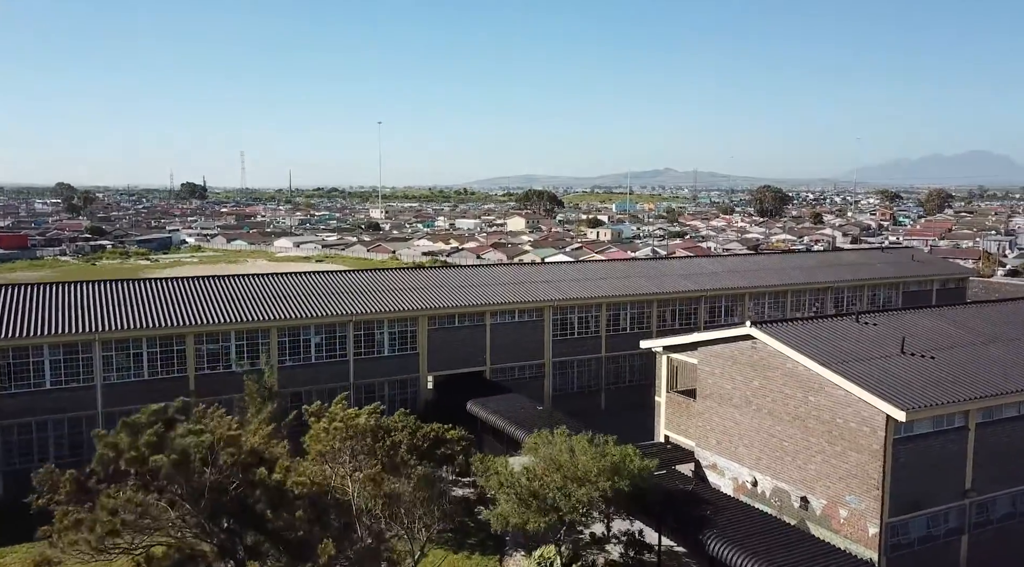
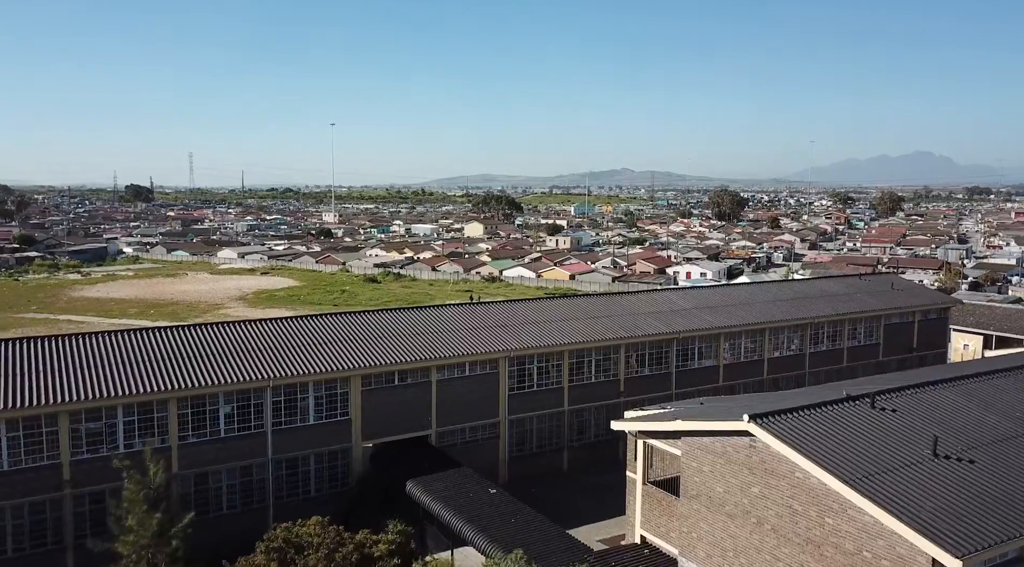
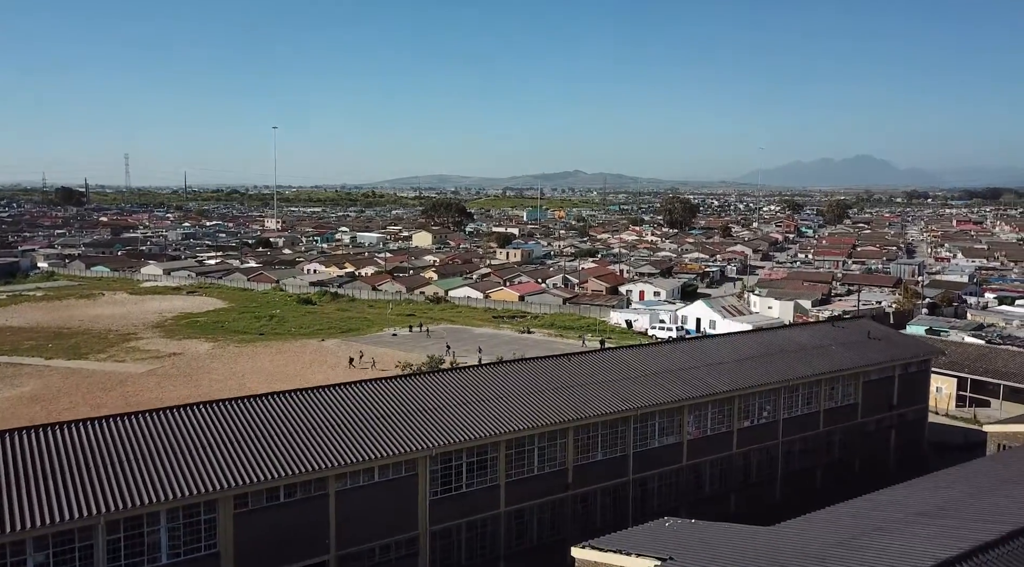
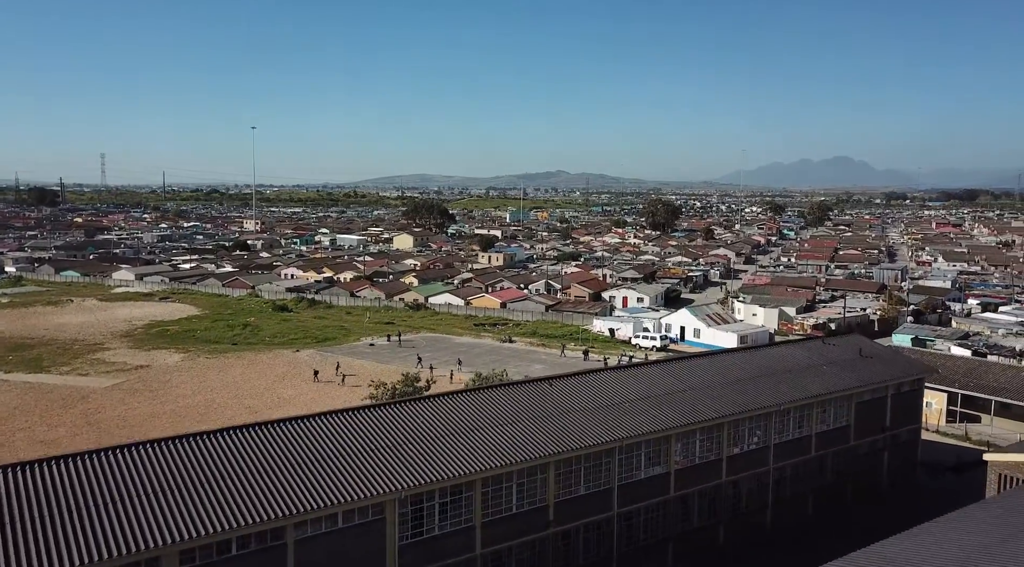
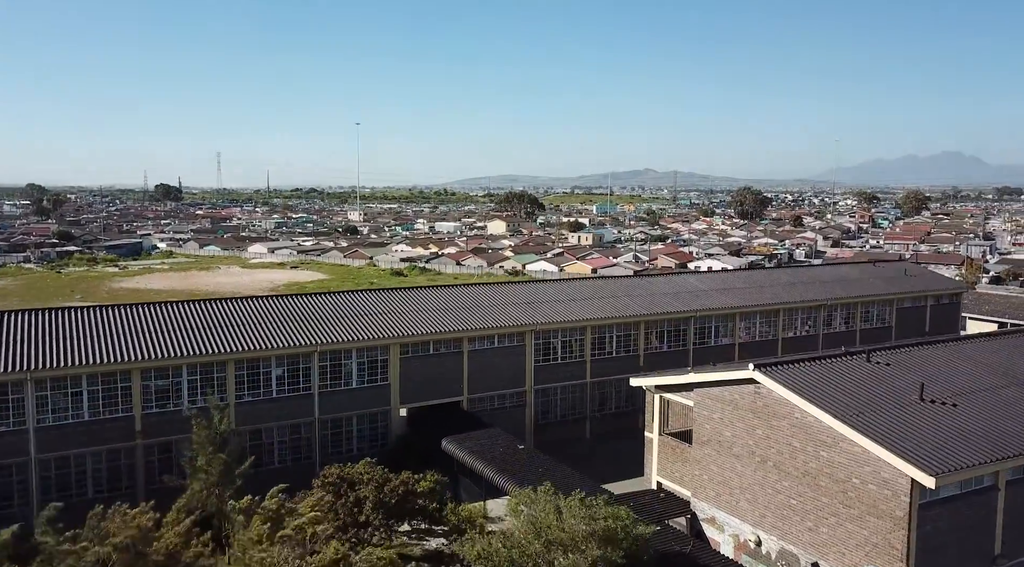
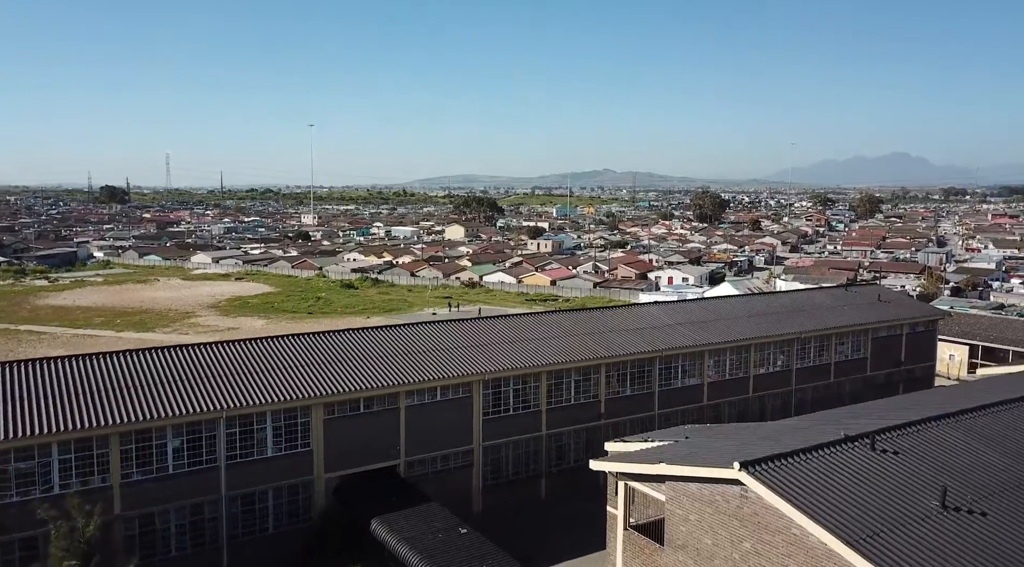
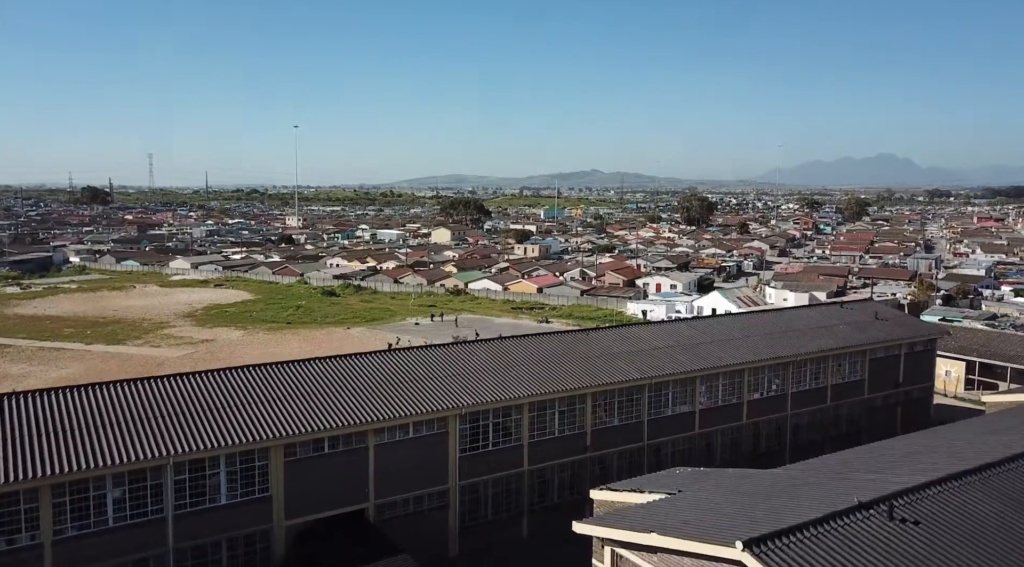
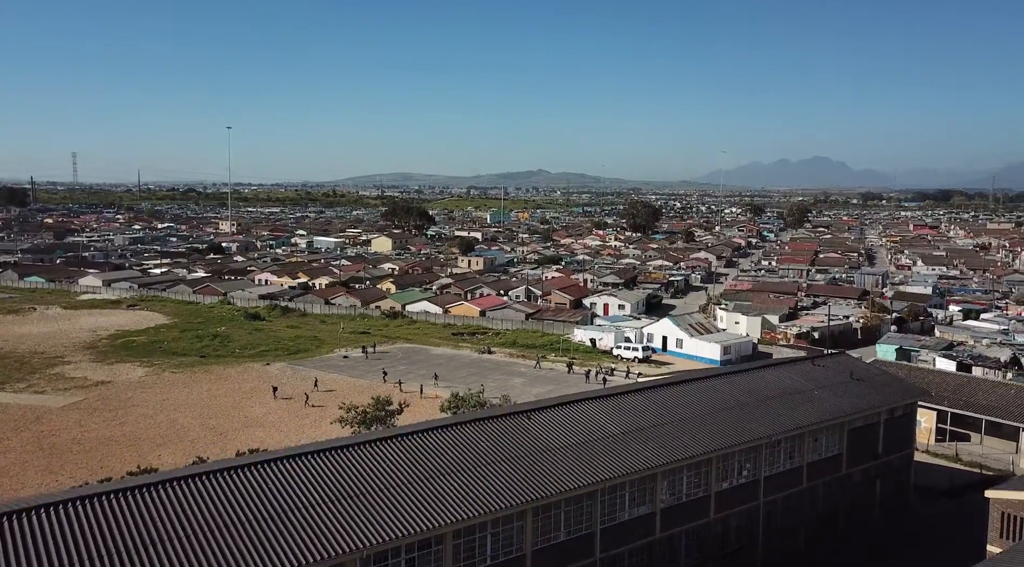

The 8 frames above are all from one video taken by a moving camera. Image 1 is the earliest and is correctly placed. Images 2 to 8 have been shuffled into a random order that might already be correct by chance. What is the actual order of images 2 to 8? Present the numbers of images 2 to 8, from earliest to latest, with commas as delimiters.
5, 2, 6, 7, 3, 4, 8
